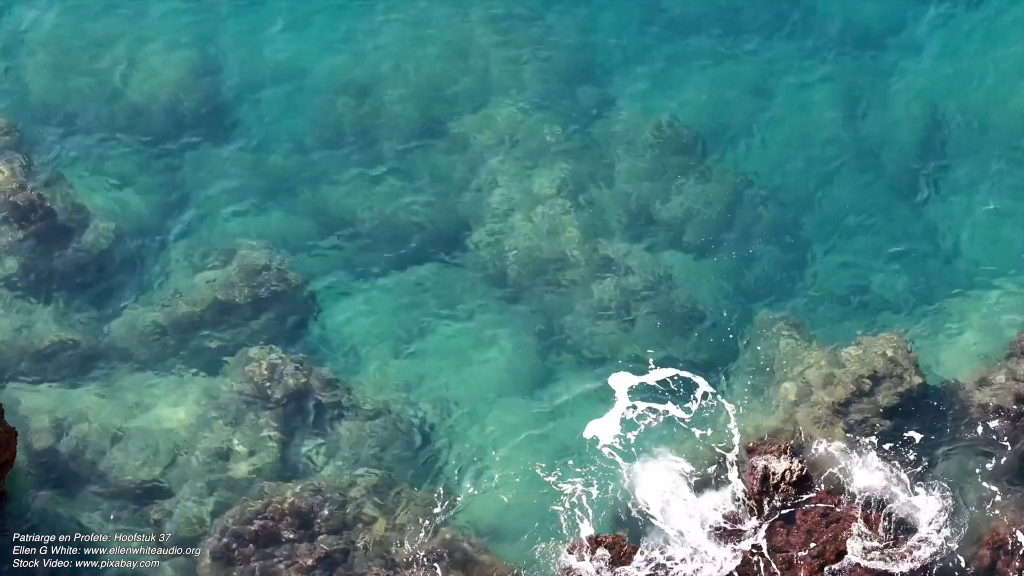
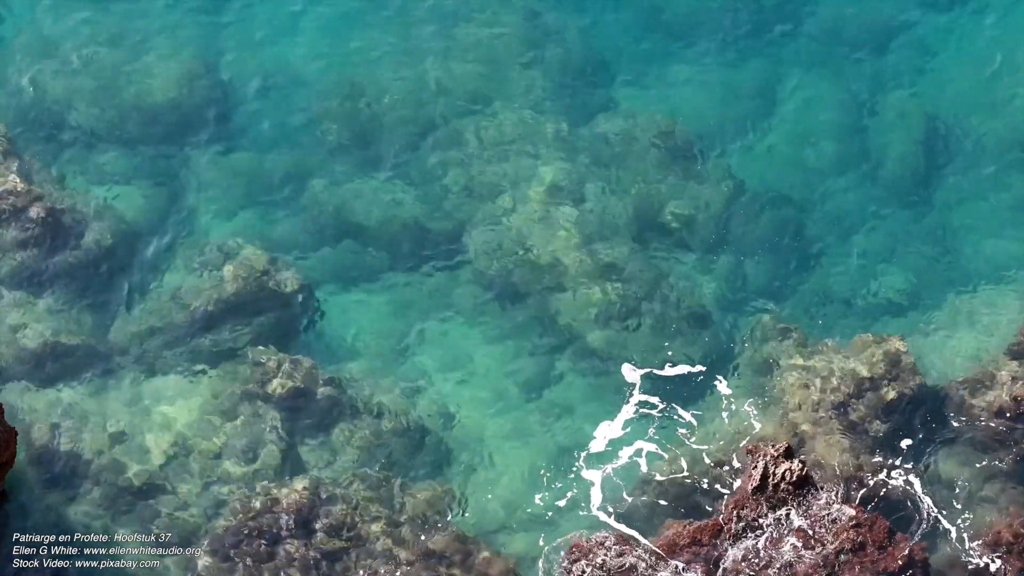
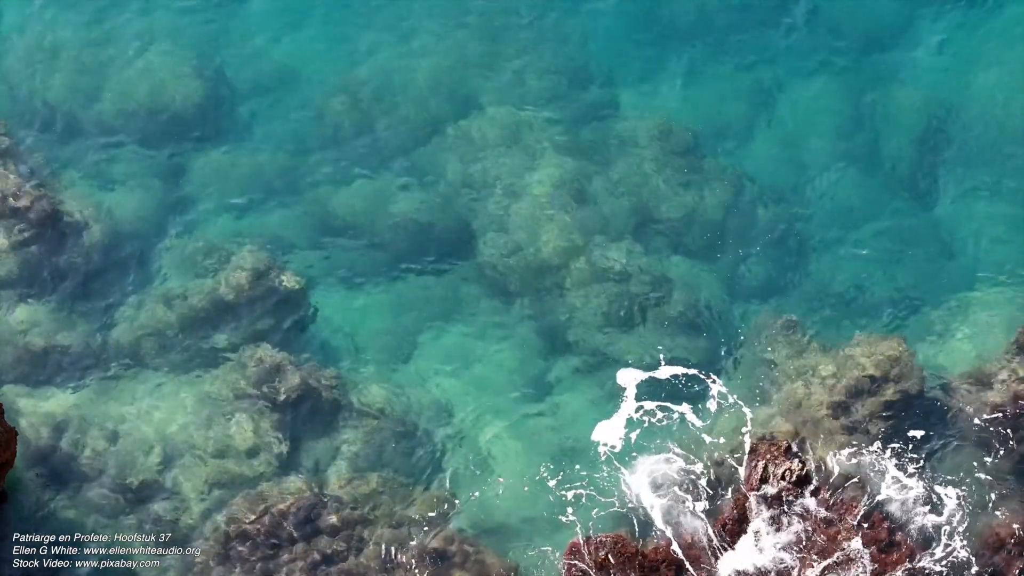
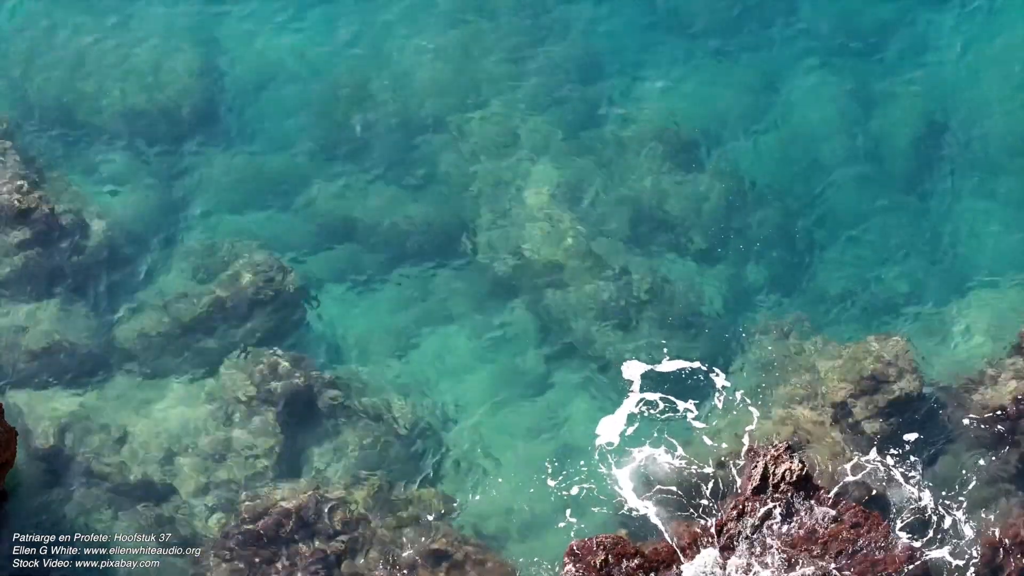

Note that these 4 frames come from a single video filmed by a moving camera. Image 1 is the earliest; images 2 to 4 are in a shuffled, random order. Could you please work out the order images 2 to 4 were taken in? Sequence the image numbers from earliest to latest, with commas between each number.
3, 4, 2
